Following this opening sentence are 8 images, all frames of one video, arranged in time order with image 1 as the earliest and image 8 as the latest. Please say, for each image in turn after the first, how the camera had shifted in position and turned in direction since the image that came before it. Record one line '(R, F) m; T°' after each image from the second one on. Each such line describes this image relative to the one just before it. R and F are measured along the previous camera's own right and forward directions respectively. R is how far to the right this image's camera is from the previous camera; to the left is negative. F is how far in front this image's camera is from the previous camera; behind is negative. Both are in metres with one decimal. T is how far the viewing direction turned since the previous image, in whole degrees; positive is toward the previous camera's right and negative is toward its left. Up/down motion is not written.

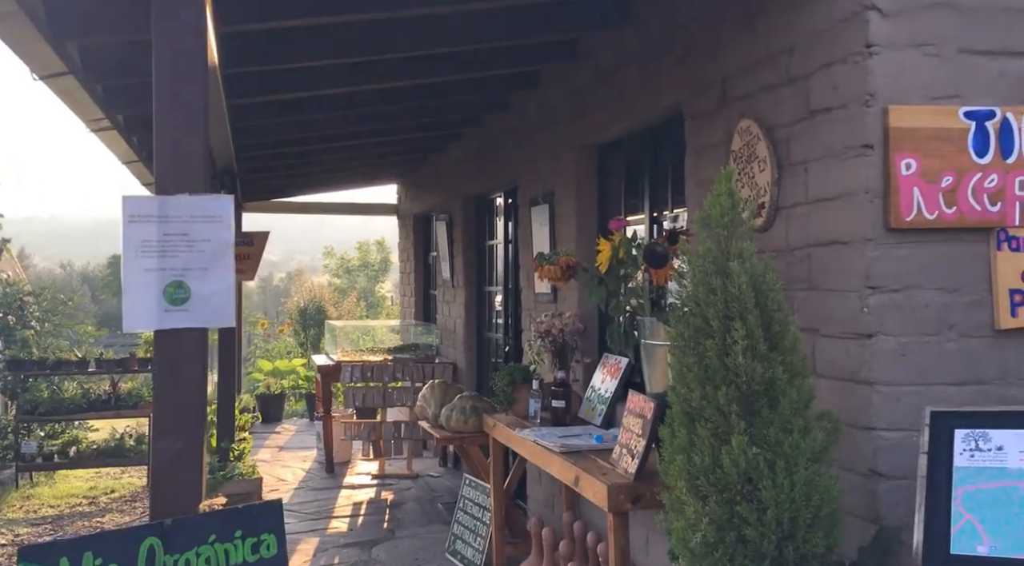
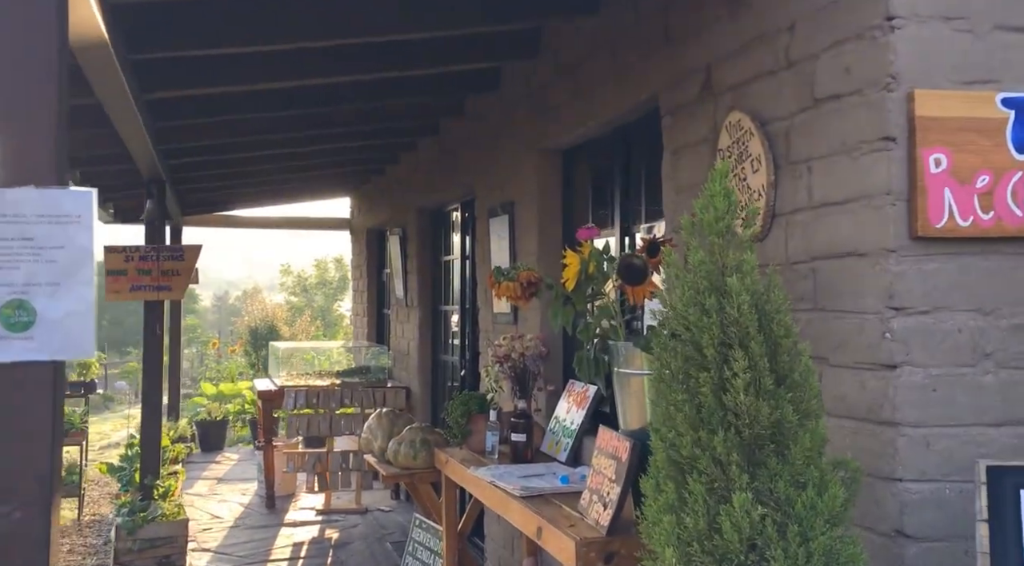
(0.0, +0.4) m; +2°
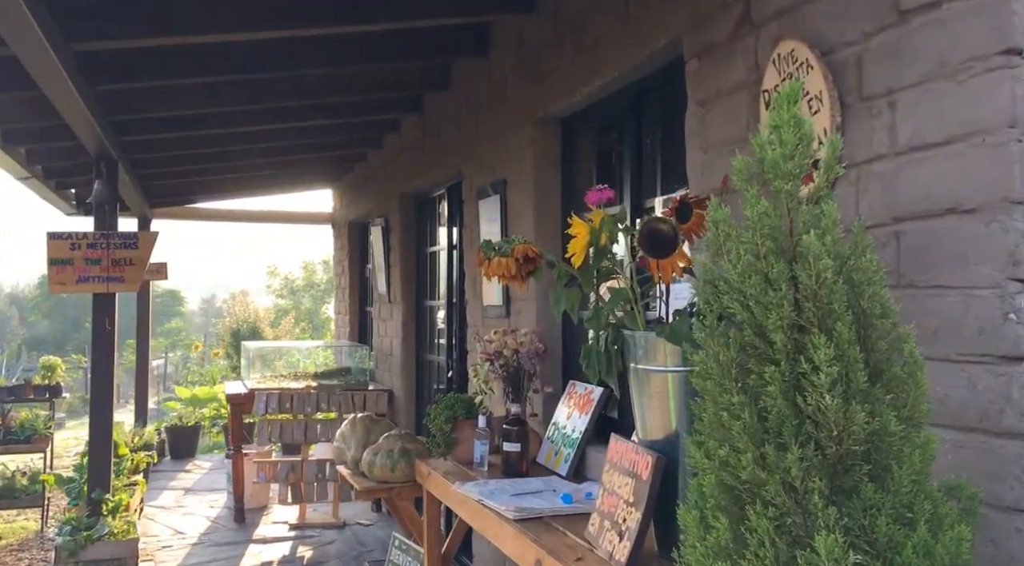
(0.0, +0.4) m; +1°
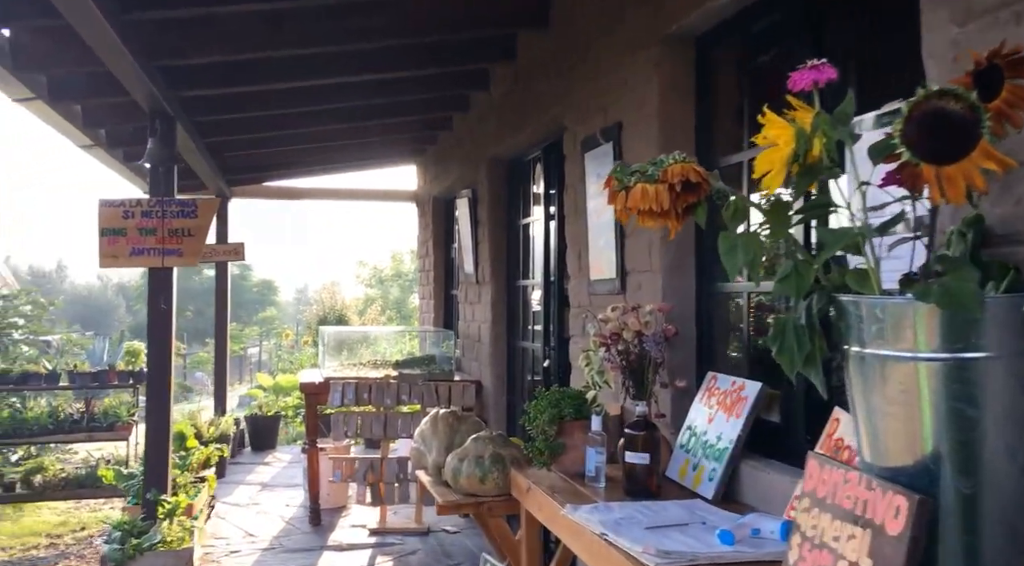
(-0.1, +0.6) m; -5°
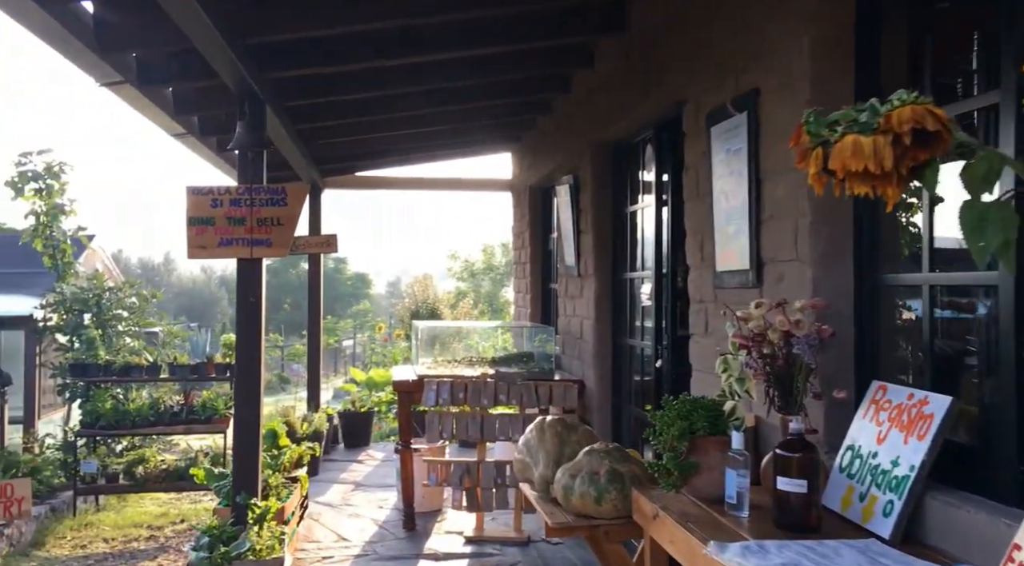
(-0.1, +0.3) m; -6°
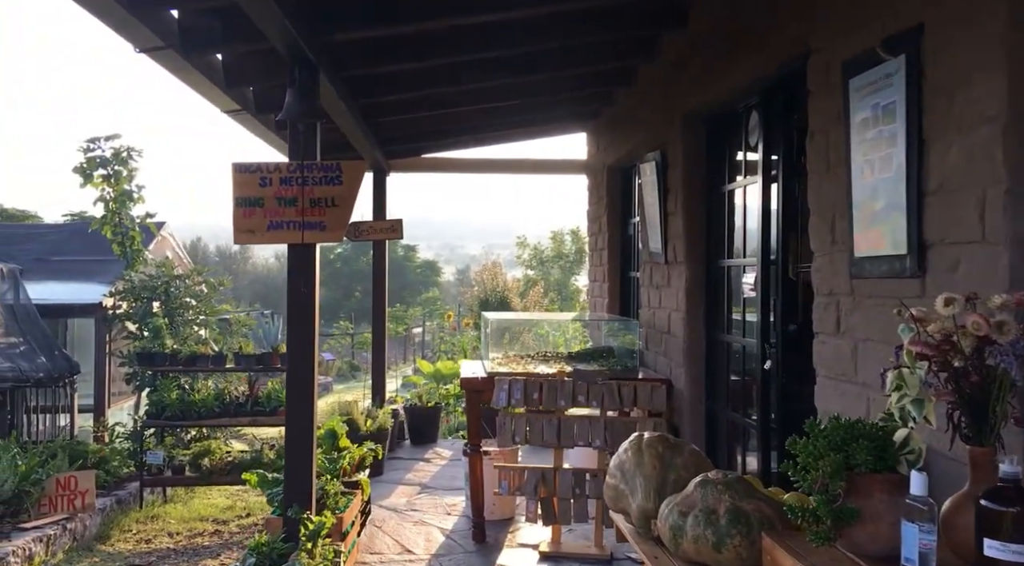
(-0.1, +0.5) m; -4°
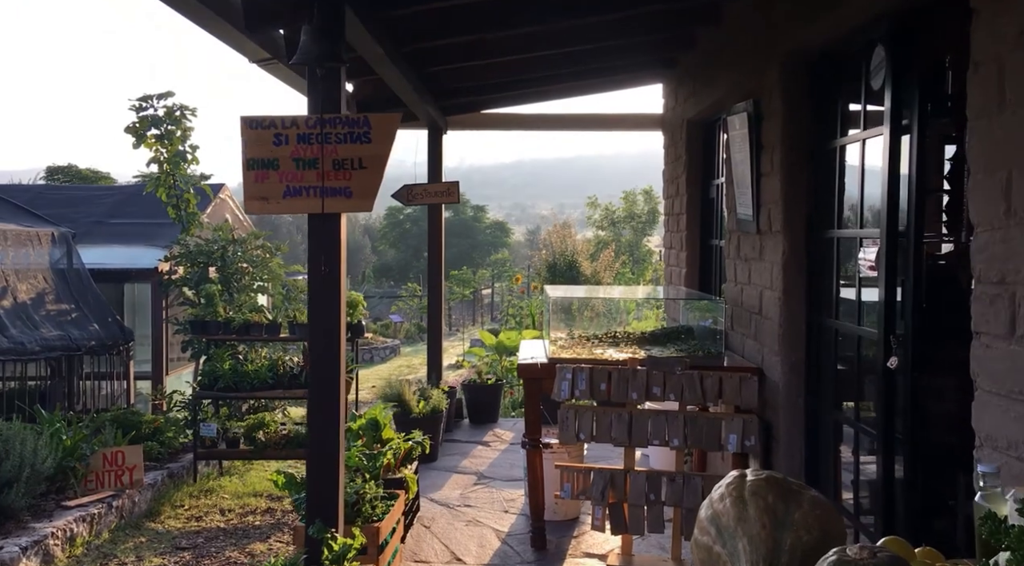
(0.0, +0.6) m; -4°
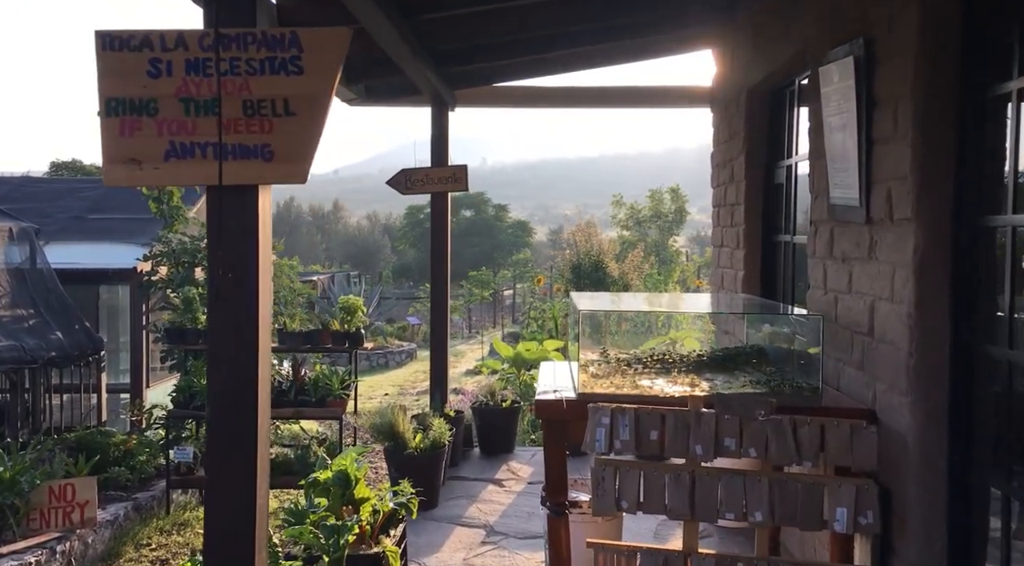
(0.0, +1.0) m; -1°
